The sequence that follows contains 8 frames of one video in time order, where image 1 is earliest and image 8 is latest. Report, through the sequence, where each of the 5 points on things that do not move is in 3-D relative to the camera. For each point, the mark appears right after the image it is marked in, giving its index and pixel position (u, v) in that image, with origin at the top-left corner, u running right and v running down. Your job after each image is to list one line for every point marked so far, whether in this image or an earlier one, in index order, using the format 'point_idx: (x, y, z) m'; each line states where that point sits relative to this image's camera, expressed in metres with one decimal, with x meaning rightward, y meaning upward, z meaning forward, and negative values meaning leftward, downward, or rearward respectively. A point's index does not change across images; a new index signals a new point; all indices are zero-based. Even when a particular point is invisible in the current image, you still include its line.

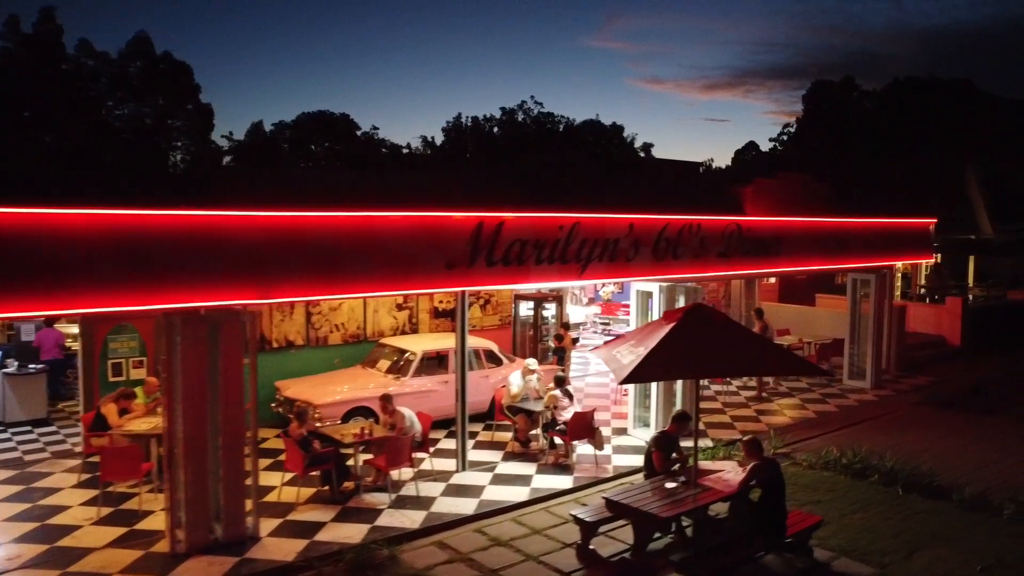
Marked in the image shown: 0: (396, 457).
0: (-1.3, -1.9, +8.5) m
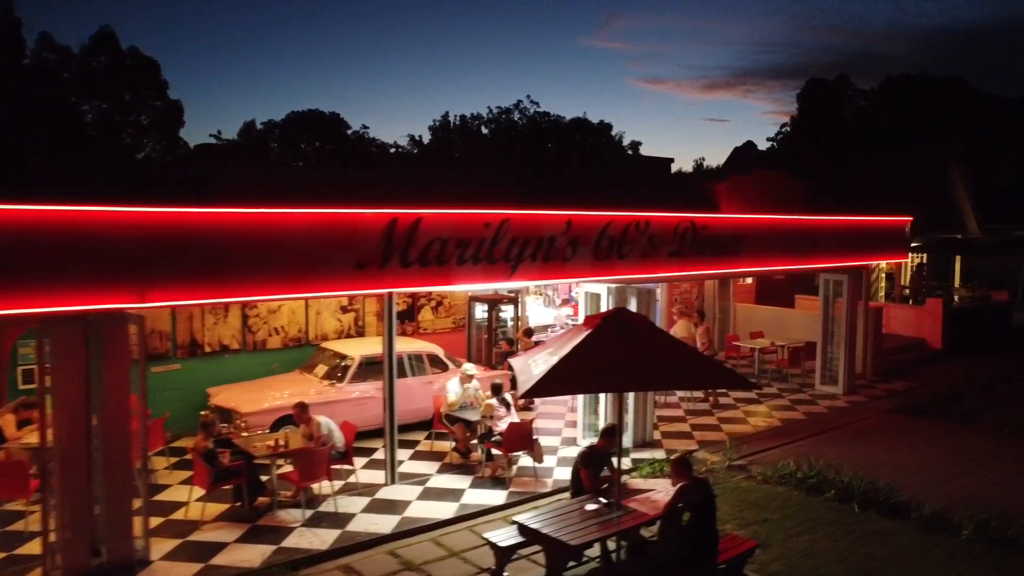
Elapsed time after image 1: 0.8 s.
0: (-2.1, -1.9, +7.9) m
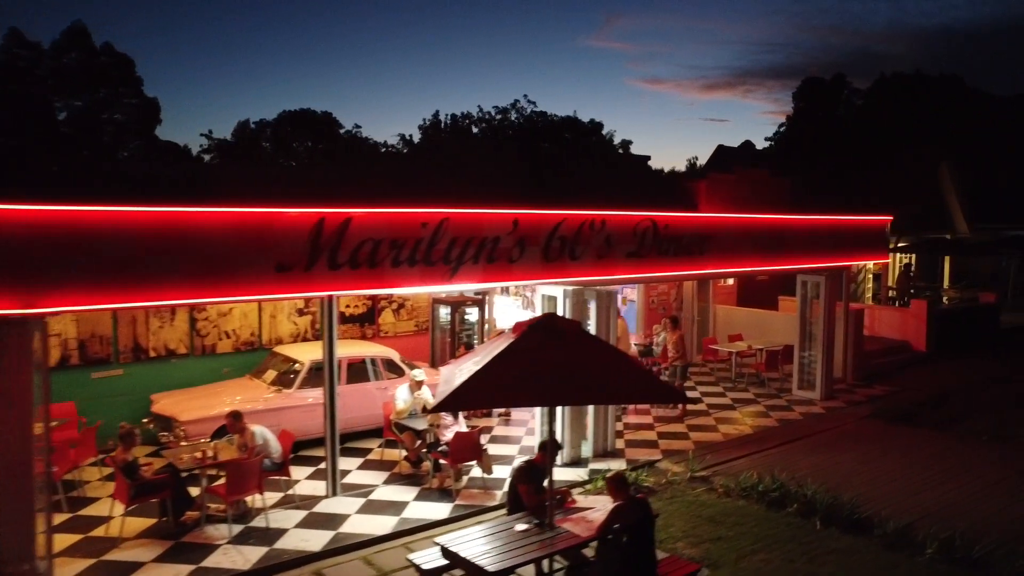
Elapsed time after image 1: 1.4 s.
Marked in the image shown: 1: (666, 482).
0: (-2.7, -1.9, +7.4) m
1: (+1.8, -2.3, +9.0) m
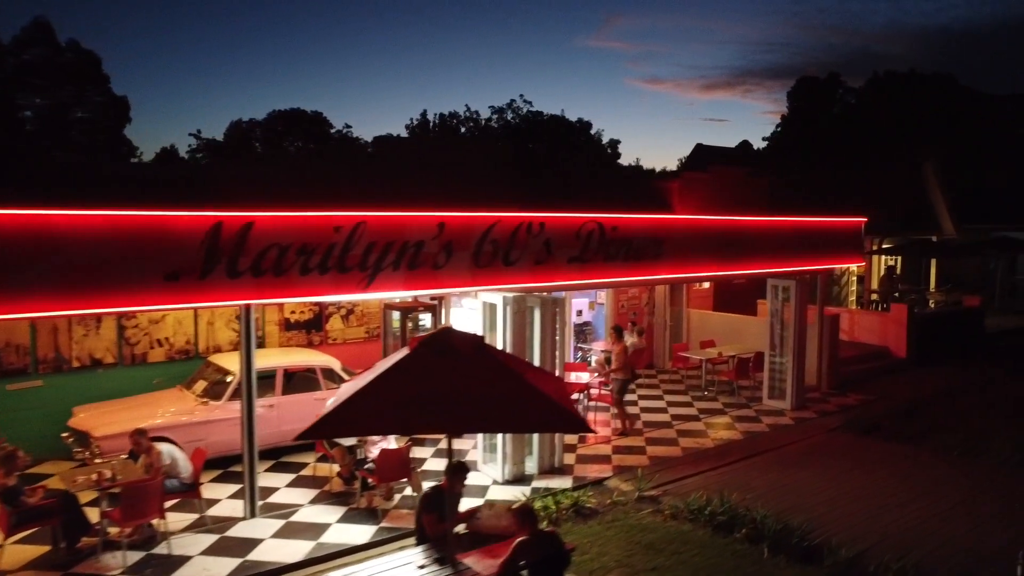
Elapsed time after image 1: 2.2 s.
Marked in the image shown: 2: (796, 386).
0: (-3.4, -2.0, +6.9) m
1: (+1.1, -2.4, +8.4) m
2: (+4.8, -1.7, +12.7) m
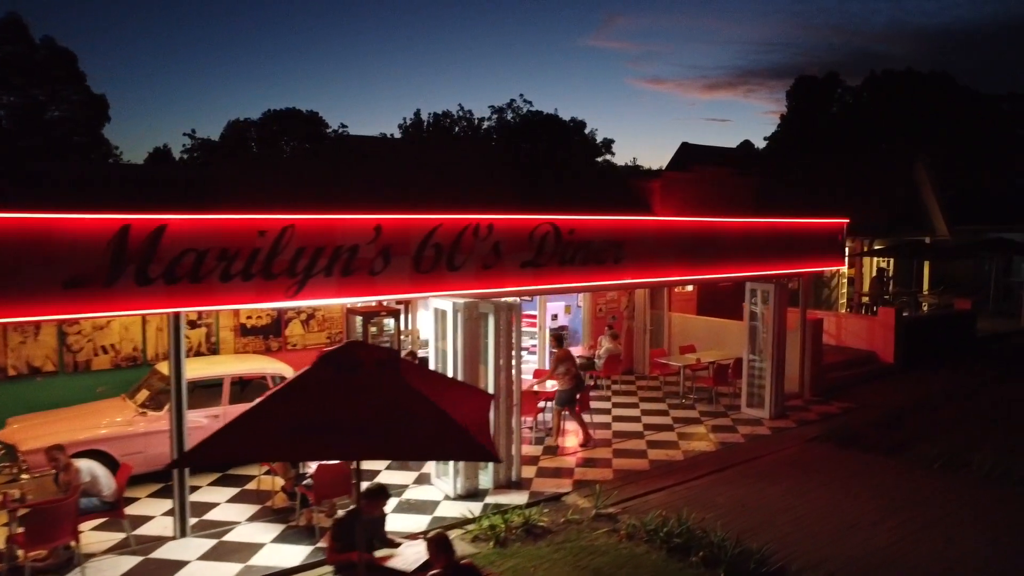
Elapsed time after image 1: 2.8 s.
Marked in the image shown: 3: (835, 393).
0: (-3.9, -2.1, +6.5) m
1: (+0.6, -2.5, +8.0) m
2: (+4.3, -1.7, +12.3) m
3: (+5.9, -1.9, +13.8) m
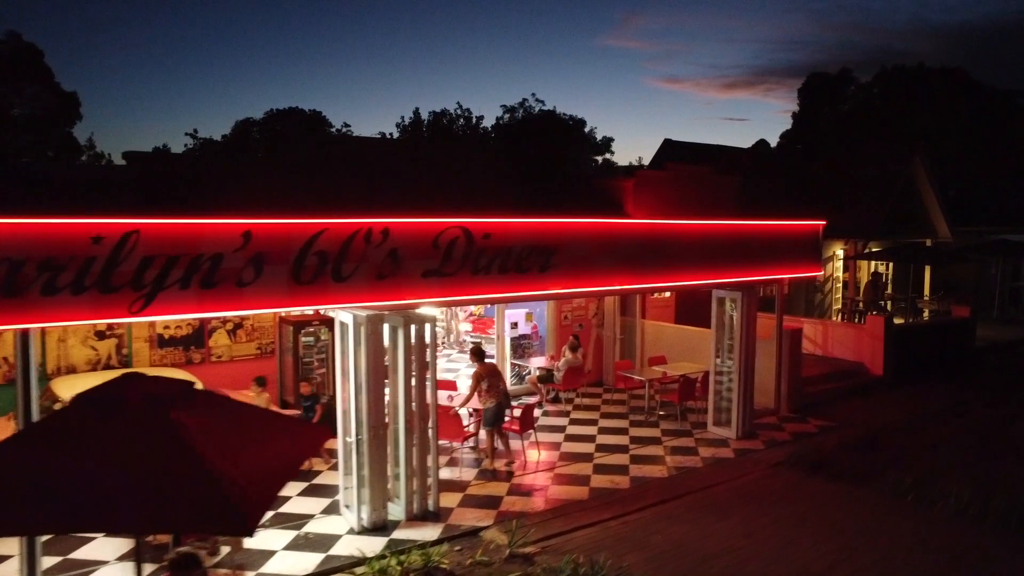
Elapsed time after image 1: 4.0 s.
0: (-4.9, -2.2, +5.6) m
1: (-0.4, -2.6, +7.1) m
2: (+3.4, -1.8, +11.3) m
3: (+5.1, -2.0, +12.7) m
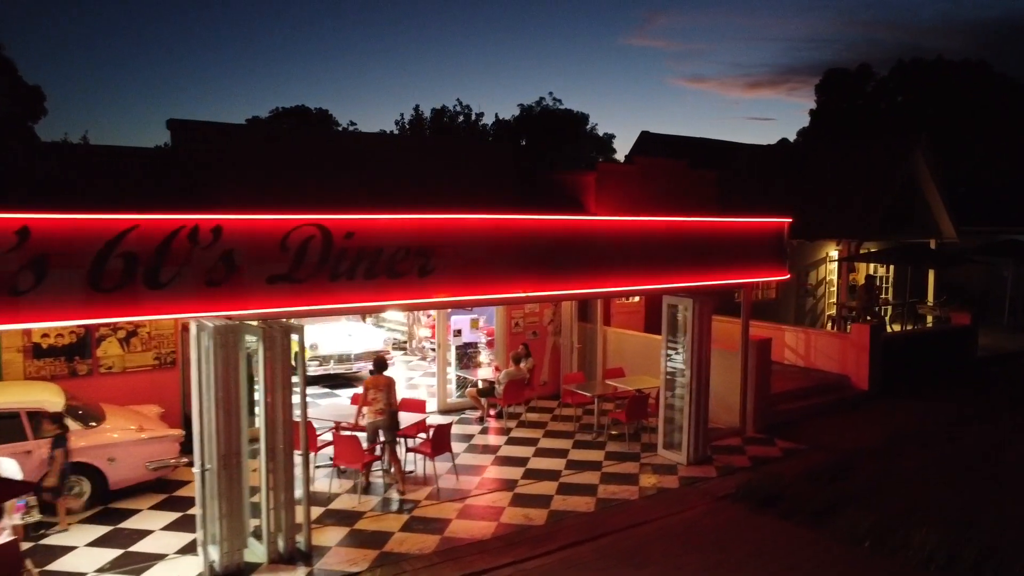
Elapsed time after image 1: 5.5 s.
0: (-6.1, -2.2, +4.6) m
1: (-1.5, -2.6, +5.9) m
2: (+2.4, -1.9, +10.0) m
3: (+4.1, -2.1, +11.4) m
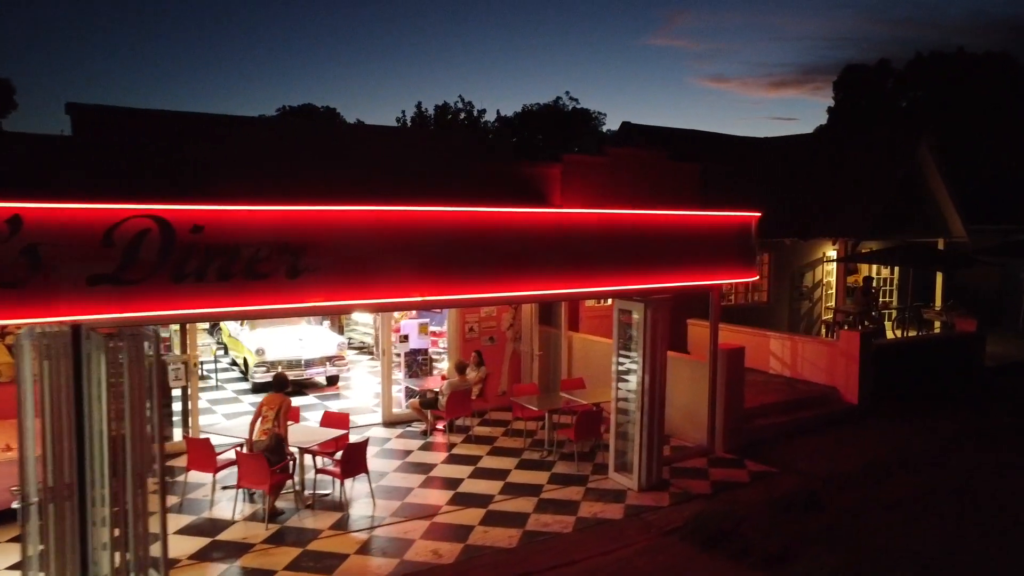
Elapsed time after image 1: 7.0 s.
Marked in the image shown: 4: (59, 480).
0: (-7.0, -2.2, +3.7) m
1: (-2.4, -2.7, +4.9) m
2: (+1.6, -2.0, +8.9) m
3: (+3.3, -2.2, +10.3) m
4: (-3.4, -1.5, +5.8) m
